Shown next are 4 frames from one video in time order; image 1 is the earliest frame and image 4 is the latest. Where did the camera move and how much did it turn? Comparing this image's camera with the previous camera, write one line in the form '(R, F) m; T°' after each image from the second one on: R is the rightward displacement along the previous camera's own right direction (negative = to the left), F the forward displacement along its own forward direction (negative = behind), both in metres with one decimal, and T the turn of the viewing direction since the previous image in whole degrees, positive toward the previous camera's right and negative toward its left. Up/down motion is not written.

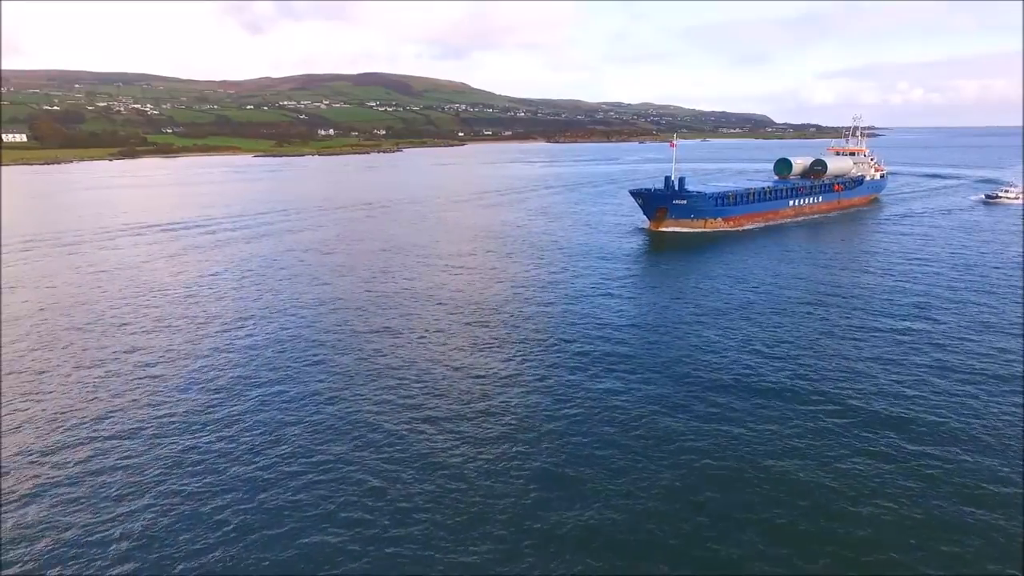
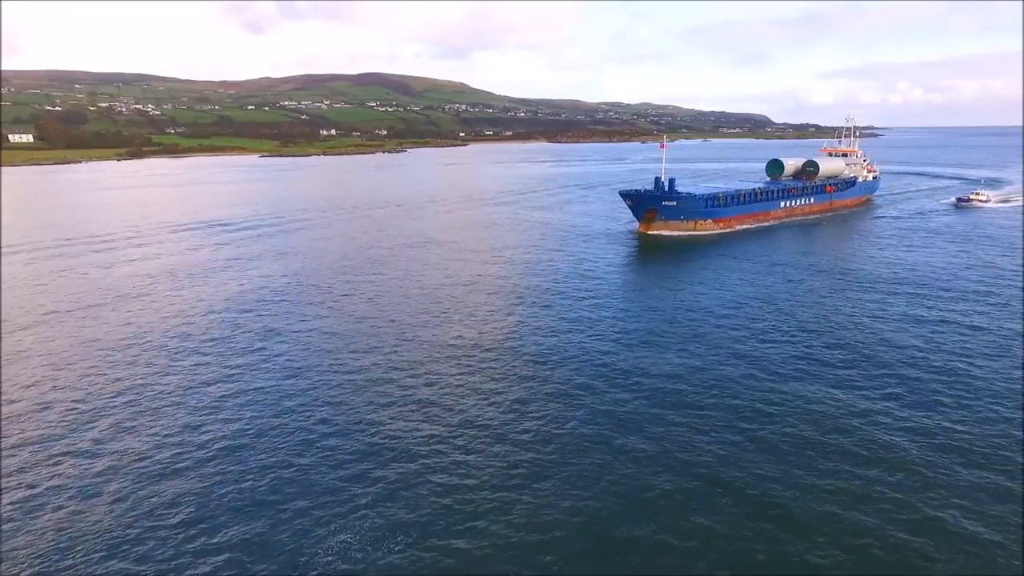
(-0.1, -1.6) m; 0°
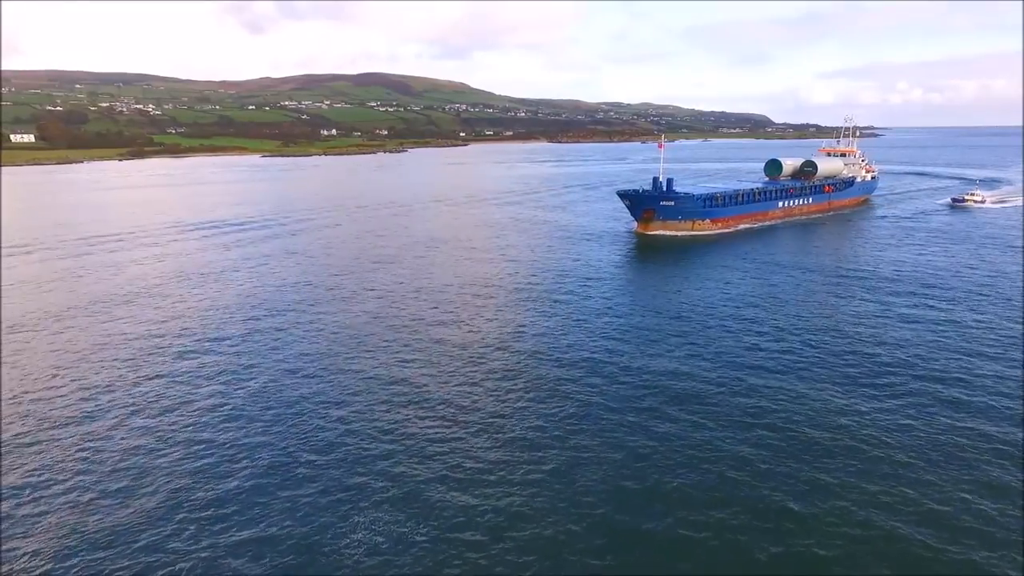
(0.0, -0.4) m; 0°
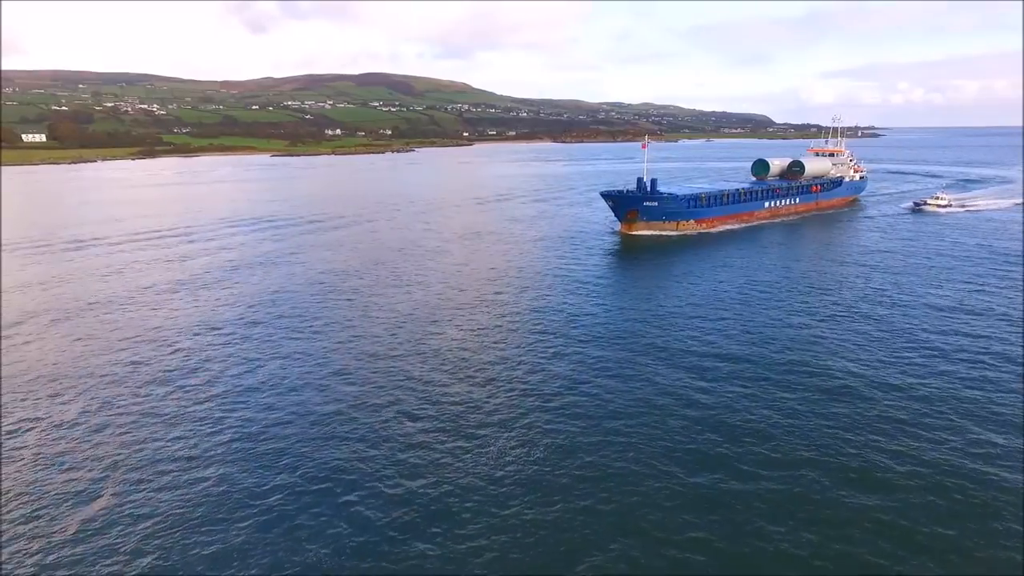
(+0.1, -2.5) m; 0°
